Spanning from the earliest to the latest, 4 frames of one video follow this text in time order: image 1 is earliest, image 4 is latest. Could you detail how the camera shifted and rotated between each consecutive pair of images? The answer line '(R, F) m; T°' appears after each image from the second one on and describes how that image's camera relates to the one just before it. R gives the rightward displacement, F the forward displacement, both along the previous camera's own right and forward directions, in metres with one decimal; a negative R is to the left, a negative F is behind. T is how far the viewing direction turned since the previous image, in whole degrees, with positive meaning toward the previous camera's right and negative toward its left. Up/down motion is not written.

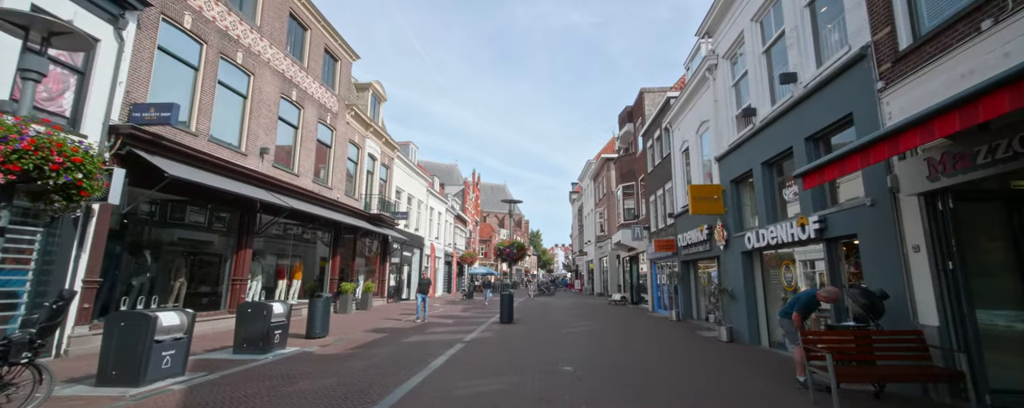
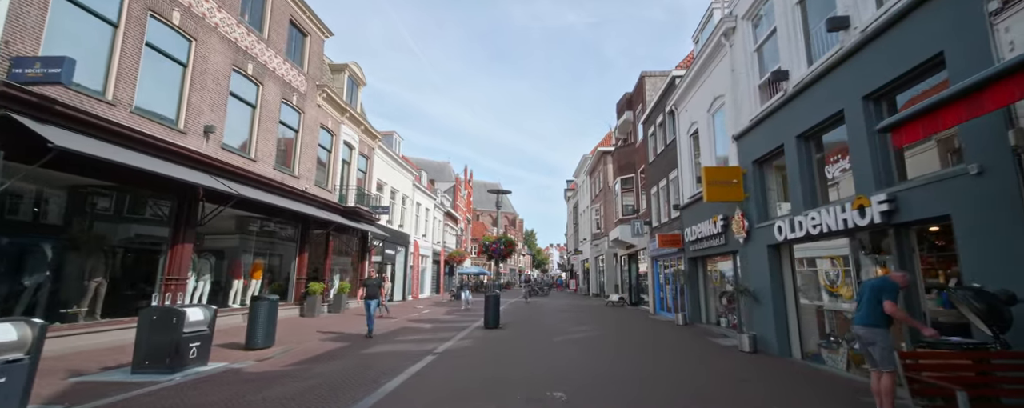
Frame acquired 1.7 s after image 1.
(+0.3, +1.6) m; +1°
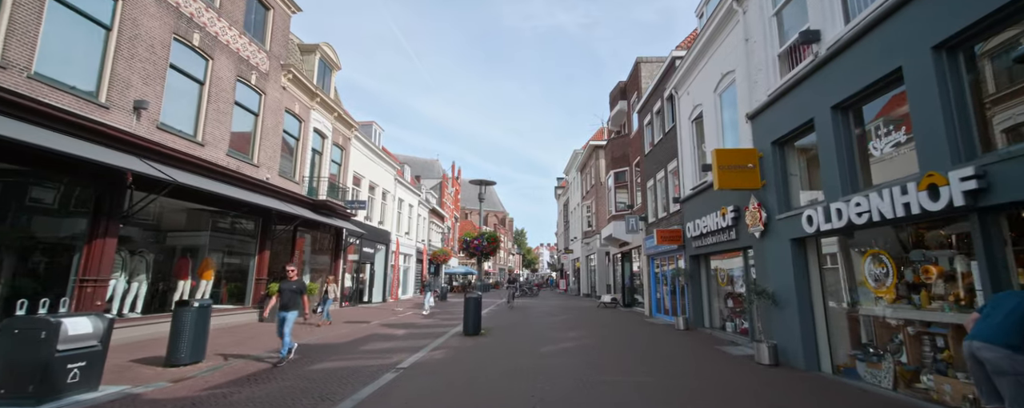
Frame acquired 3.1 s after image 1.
(+0.2, +1.3) m; +1°
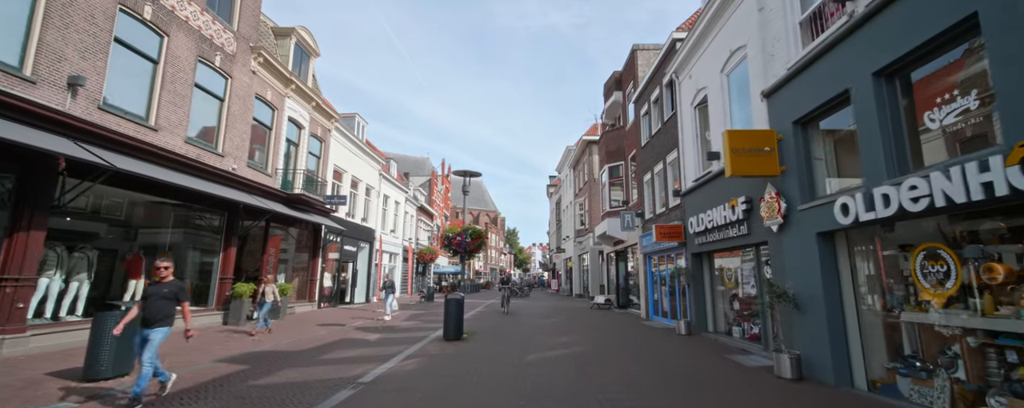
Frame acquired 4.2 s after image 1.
(+0.1, +1.0) m; +1°
